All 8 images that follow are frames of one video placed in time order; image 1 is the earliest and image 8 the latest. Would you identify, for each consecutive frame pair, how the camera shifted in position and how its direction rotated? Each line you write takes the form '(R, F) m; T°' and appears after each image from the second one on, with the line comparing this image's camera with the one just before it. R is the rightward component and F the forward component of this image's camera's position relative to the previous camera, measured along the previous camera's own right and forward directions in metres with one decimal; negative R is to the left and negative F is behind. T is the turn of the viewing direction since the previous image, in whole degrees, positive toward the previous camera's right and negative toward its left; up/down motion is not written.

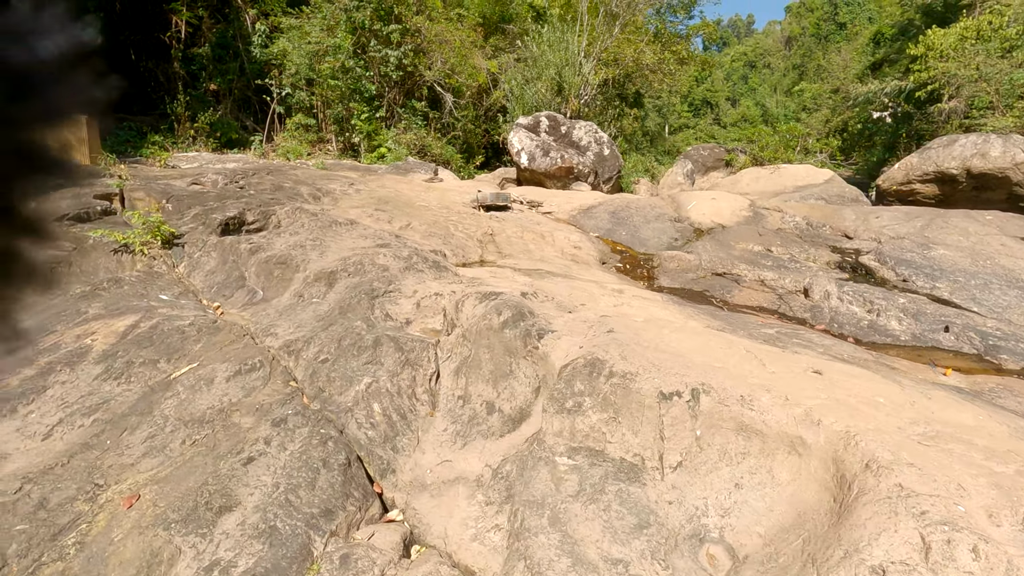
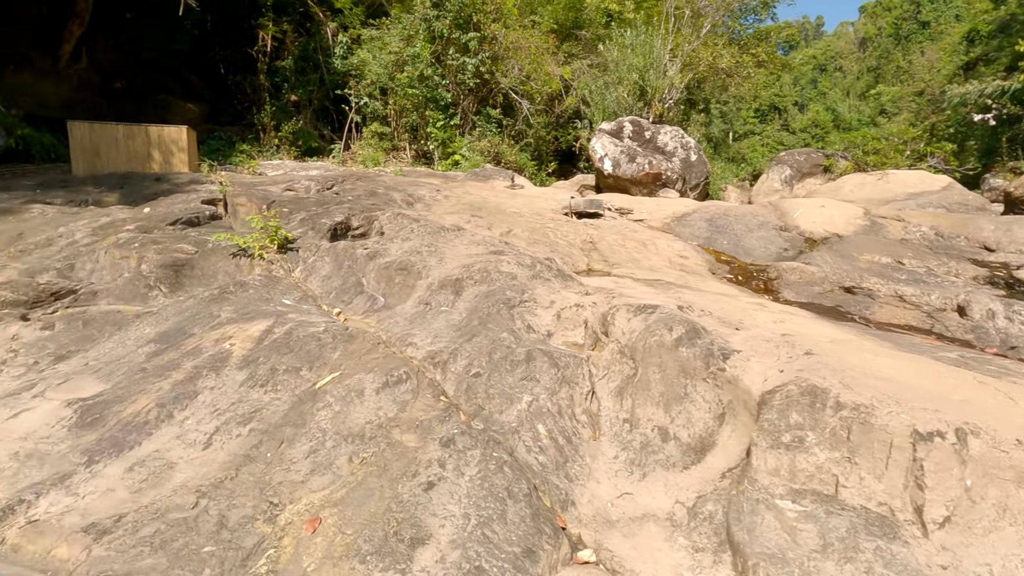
(-0.6, +0.2) m; -6°
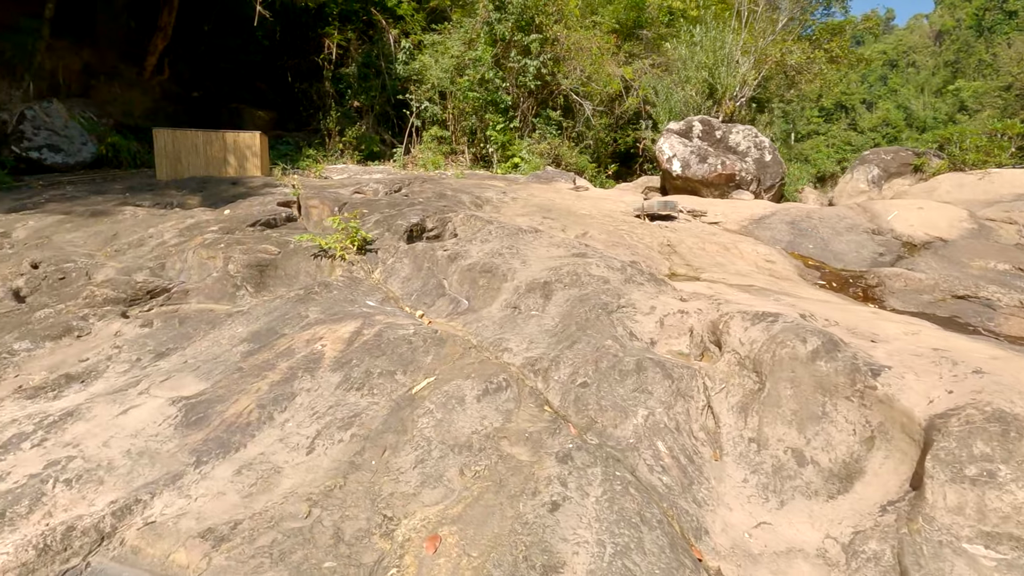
(-0.3, +0.2) m; -5°
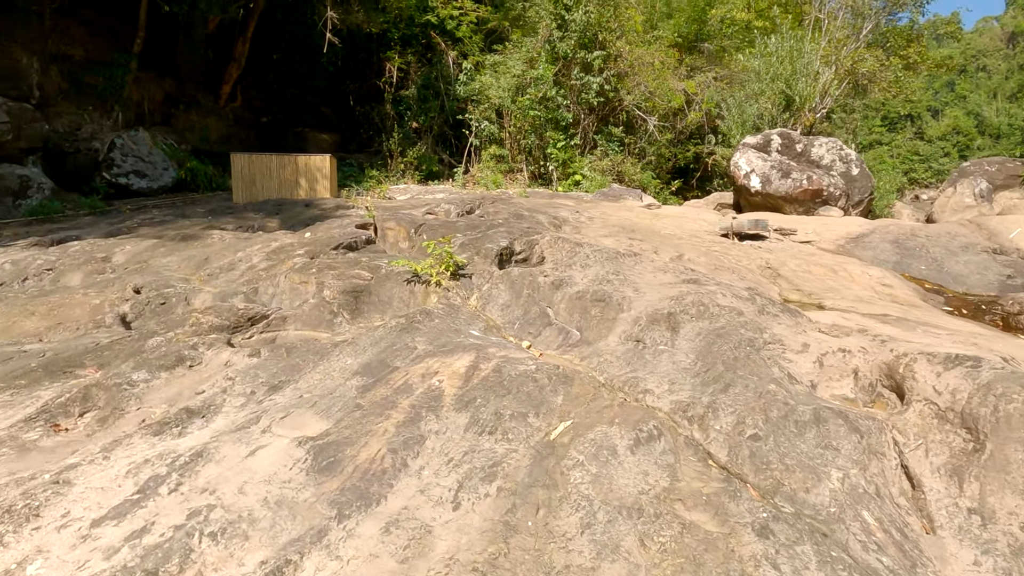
(-0.5, +0.2) m; -5°
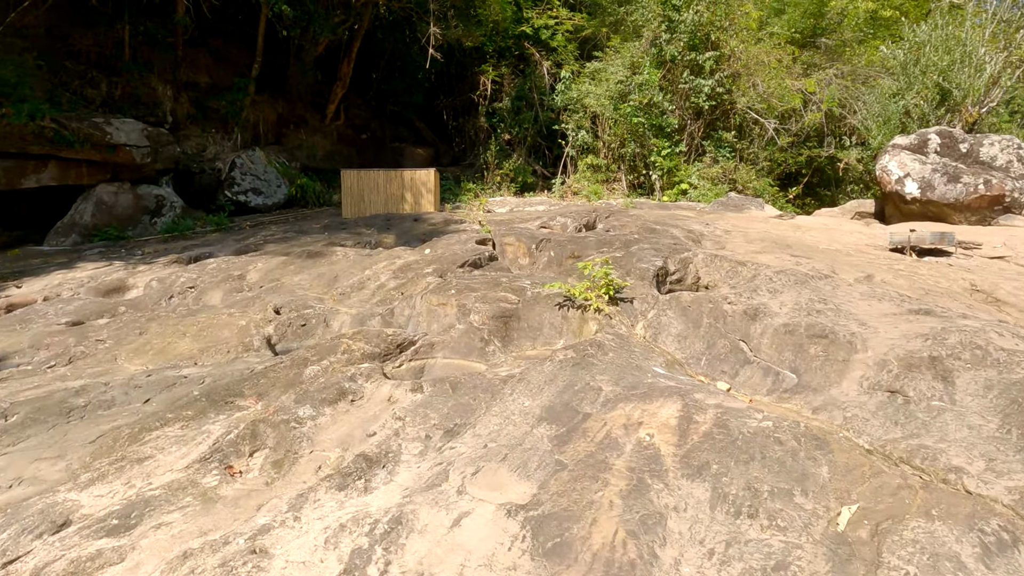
(-0.8, +0.5) m; -8°
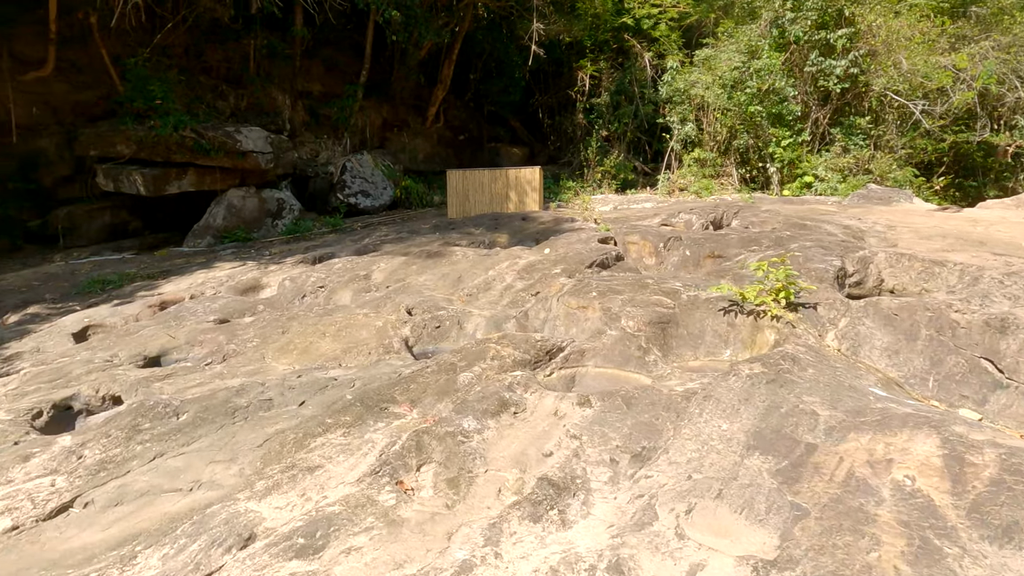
(-0.6, +0.3) m; -9°
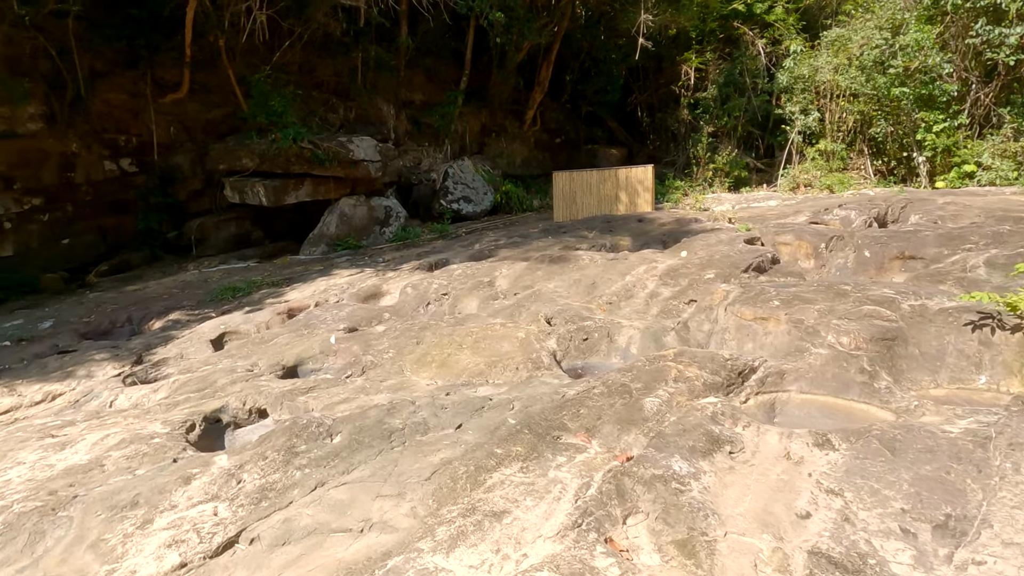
(-0.6, +0.5) m; -9°
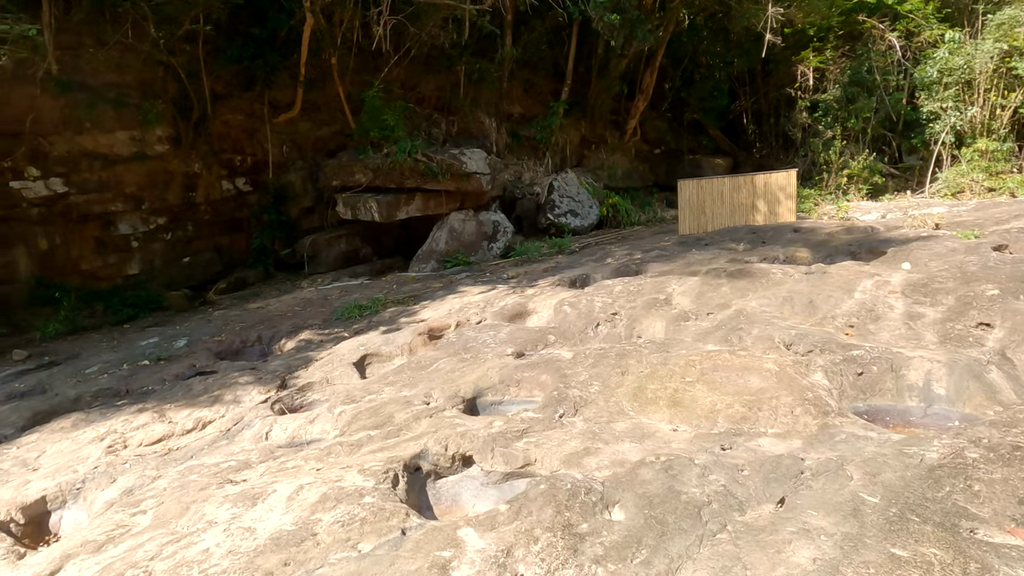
(-1.3, +0.8) m; -7°
